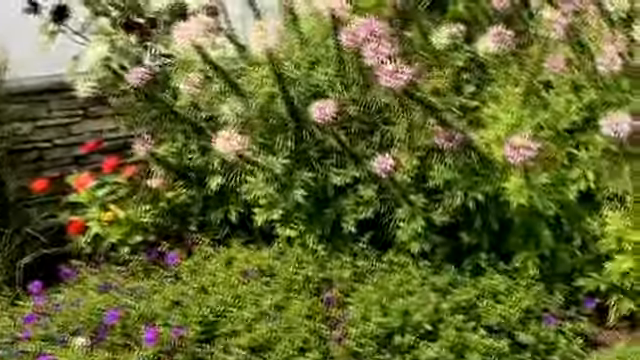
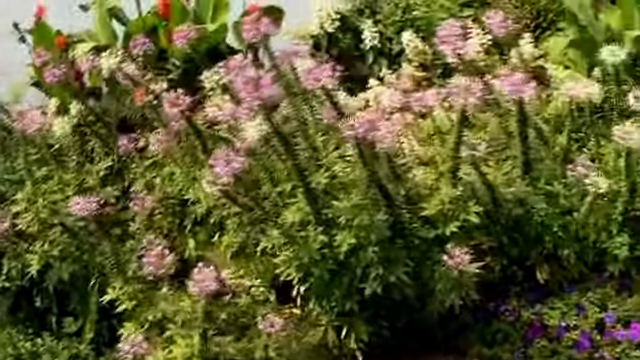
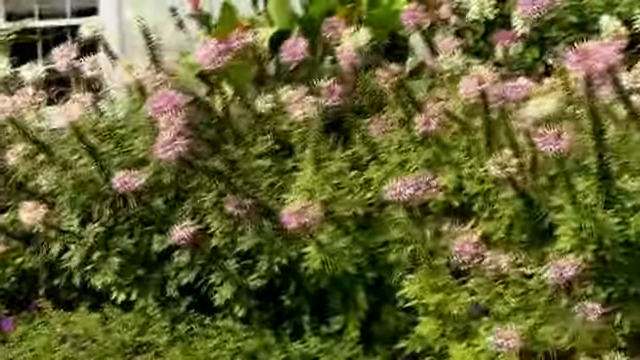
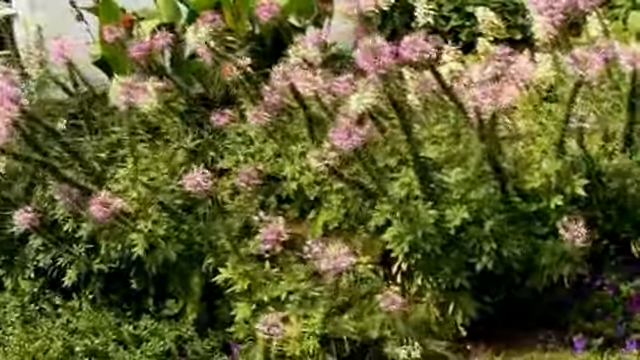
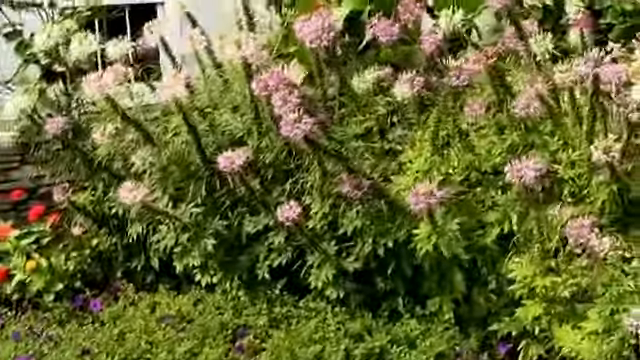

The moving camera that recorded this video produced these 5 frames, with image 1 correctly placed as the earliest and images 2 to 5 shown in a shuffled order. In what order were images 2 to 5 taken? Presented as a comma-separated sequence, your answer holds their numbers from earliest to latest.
5, 3, 4, 2
